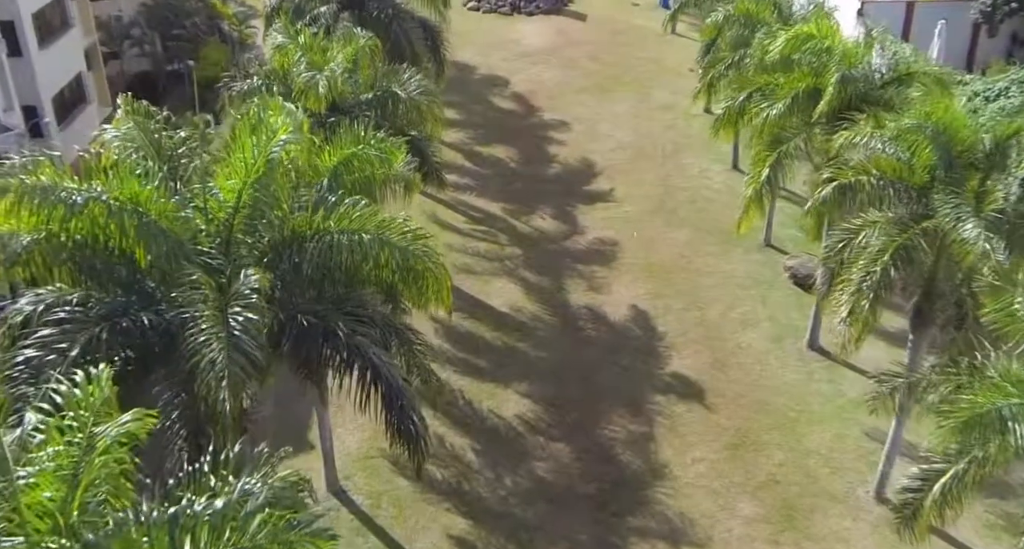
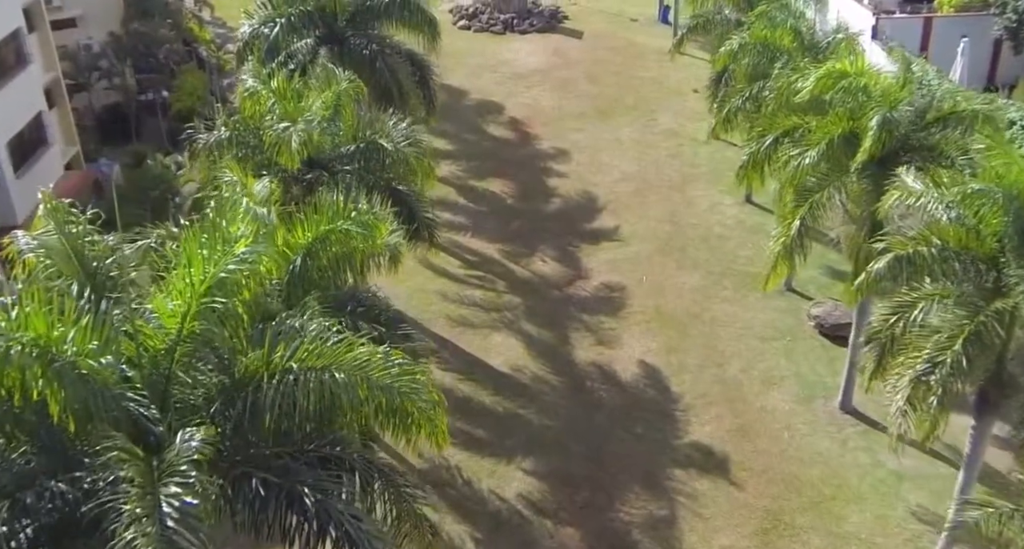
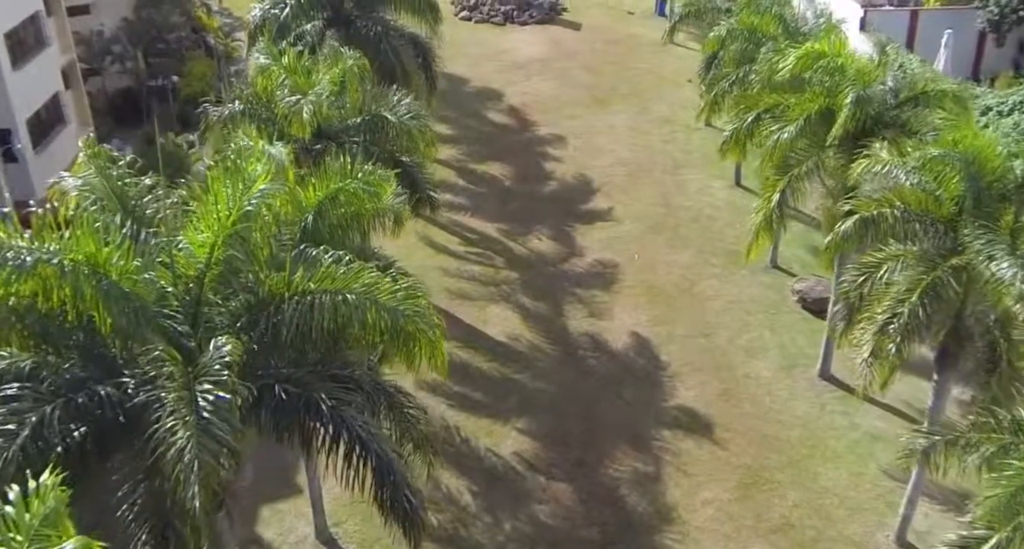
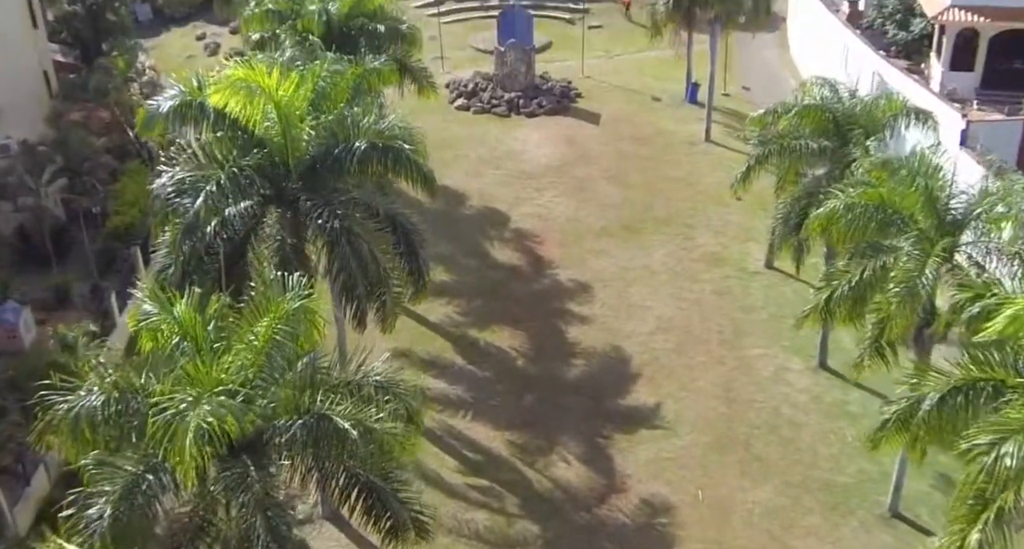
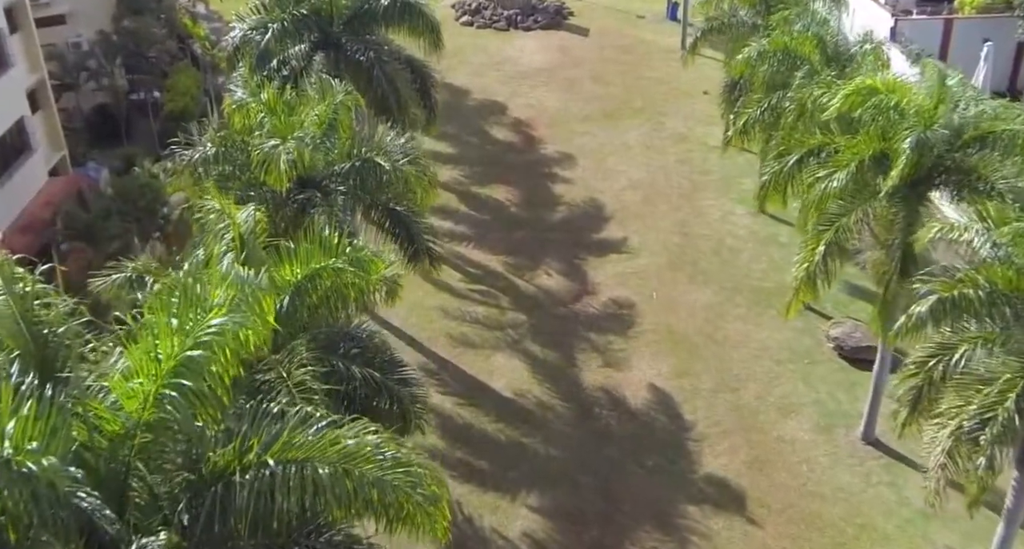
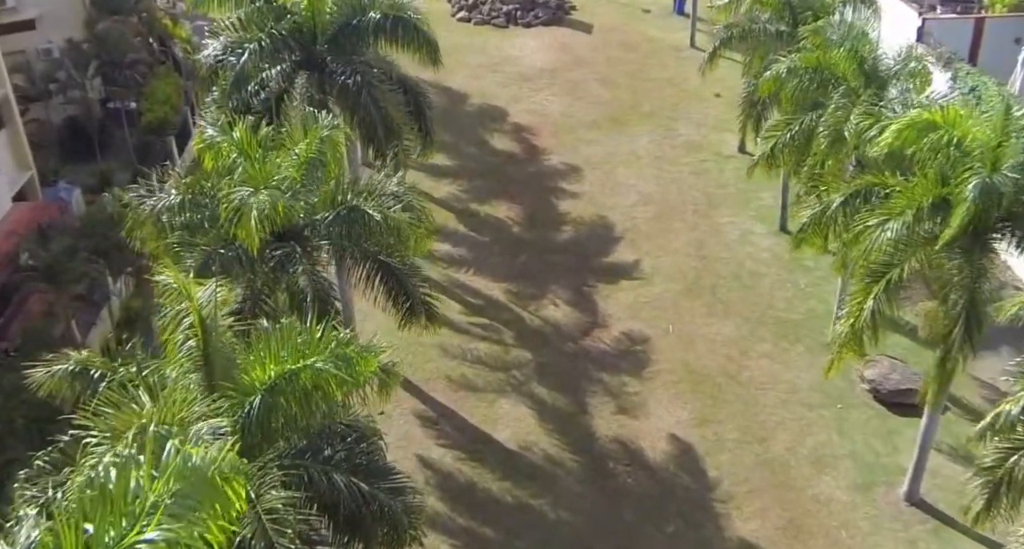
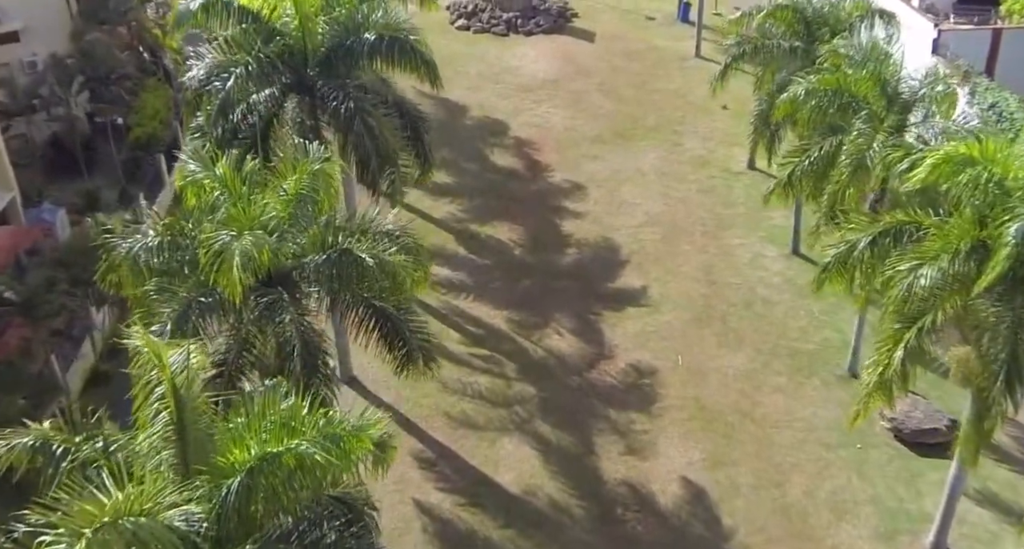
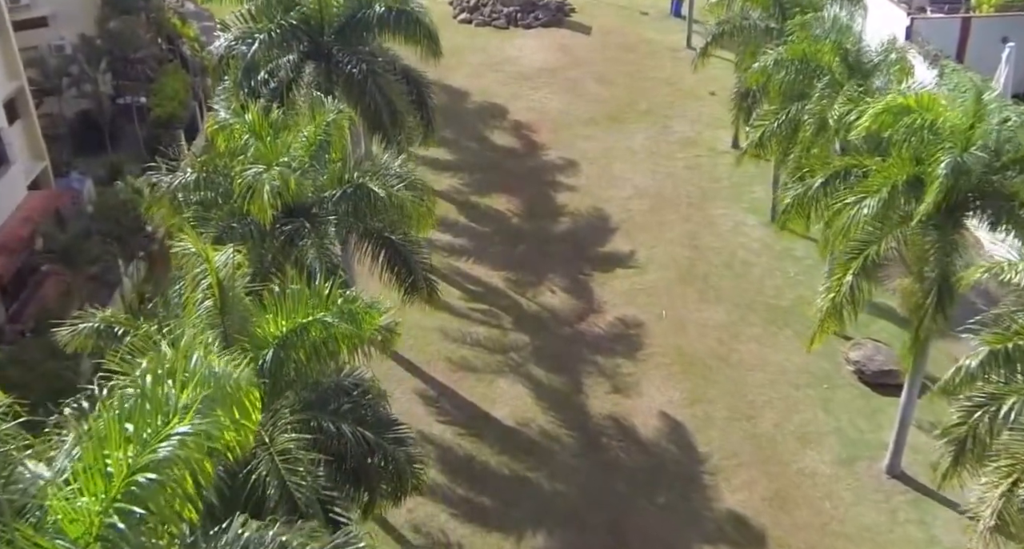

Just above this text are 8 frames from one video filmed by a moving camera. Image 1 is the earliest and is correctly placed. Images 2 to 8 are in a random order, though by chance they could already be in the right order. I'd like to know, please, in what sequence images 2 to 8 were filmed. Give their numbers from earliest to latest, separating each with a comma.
3, 2, 5, 8, 6, 7, 4
